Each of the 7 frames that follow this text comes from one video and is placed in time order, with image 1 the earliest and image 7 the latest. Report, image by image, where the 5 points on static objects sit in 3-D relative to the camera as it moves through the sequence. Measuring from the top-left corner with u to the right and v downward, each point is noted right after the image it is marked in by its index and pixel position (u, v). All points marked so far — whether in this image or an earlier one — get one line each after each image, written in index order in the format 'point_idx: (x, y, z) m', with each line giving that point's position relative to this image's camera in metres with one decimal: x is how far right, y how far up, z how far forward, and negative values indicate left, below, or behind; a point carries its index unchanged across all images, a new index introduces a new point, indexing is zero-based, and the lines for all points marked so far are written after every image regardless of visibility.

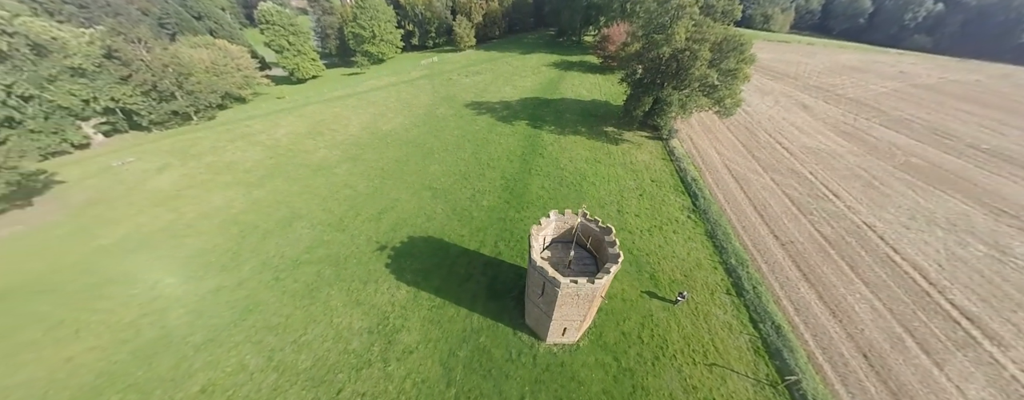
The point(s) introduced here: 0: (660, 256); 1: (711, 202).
0: (+8.7, -3.3, +15.7) m
1: (+14.1, -0.2, +19.0) m
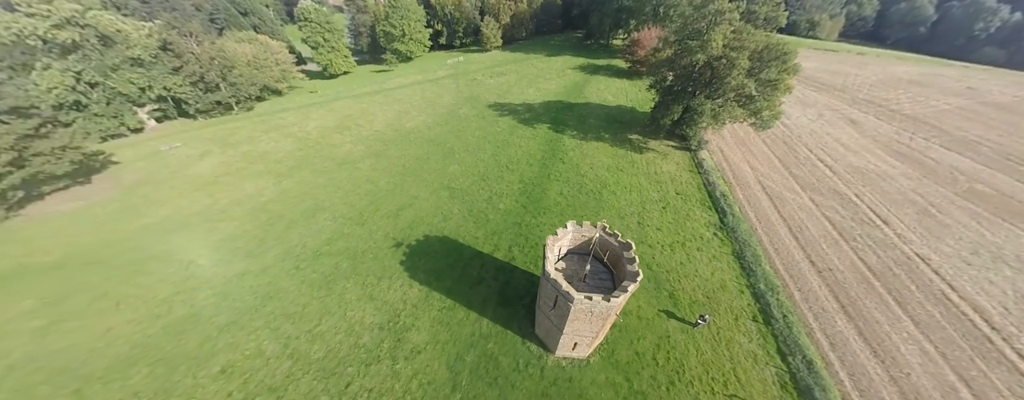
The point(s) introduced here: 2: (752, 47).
0: (+9.5, -4.1, +14.9) m
1: (+15.2, -1.4, +17.9) m
2: (+18.2, +11.3, +19.8) m
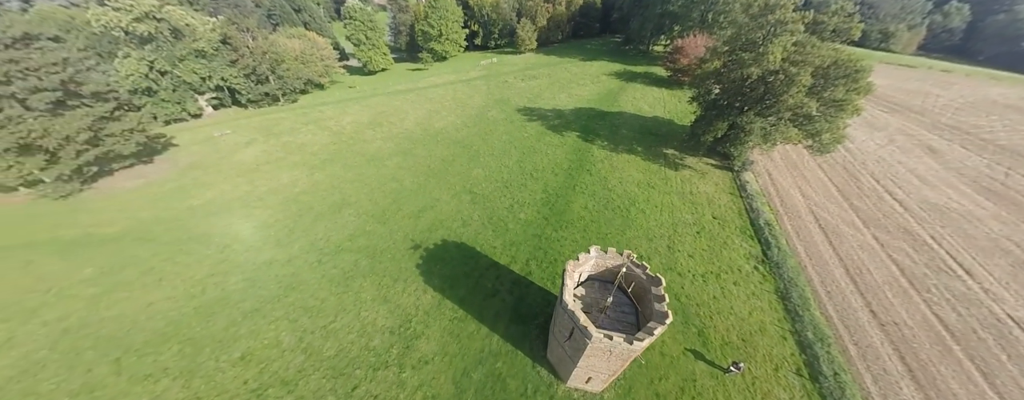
0: (+10.3, -5.6, +13.6) m
1: (+16.4, -3.3, +16.0) m
2: (+20.5, +9.1, +17.7) m
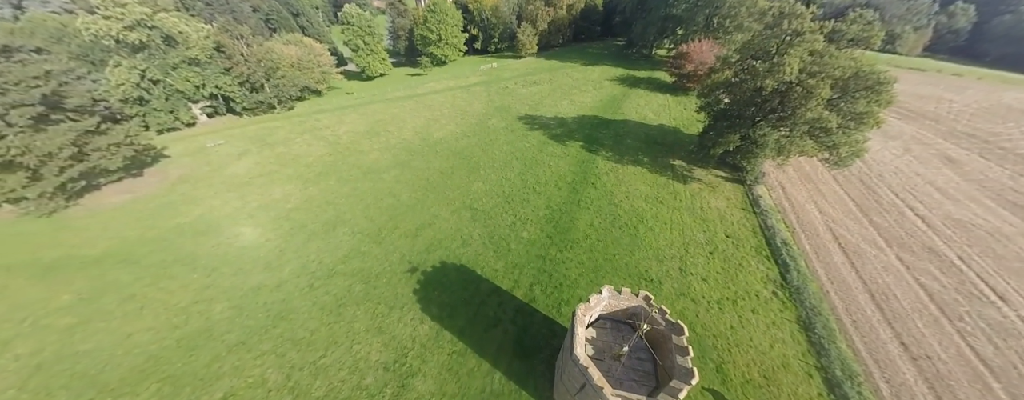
0: (+10.4, -6.7, +12.6) m
1: (+16.6, -4.5, +15.0) m
2: (+20.6, +7.9, +16.8) m
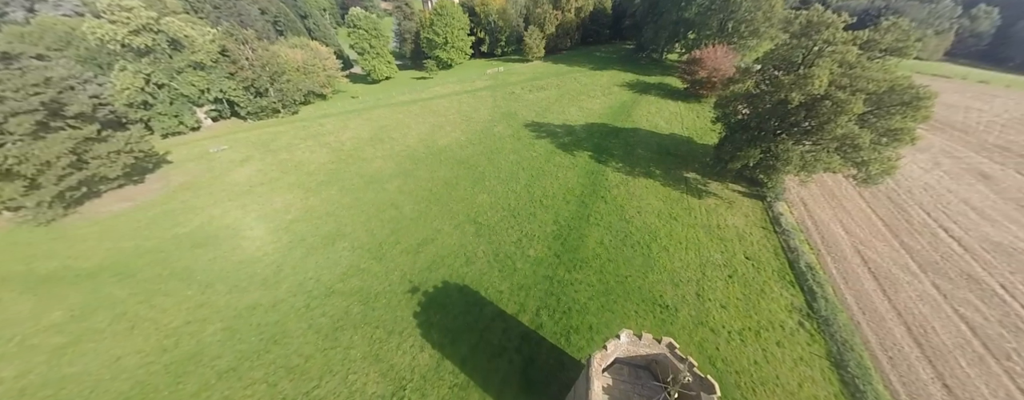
0: (+10.7, -7.9, +11.6) m
1: (+16.9, -5.7, +13.9) m
2: (+21.1, +6.7, +15.7) m
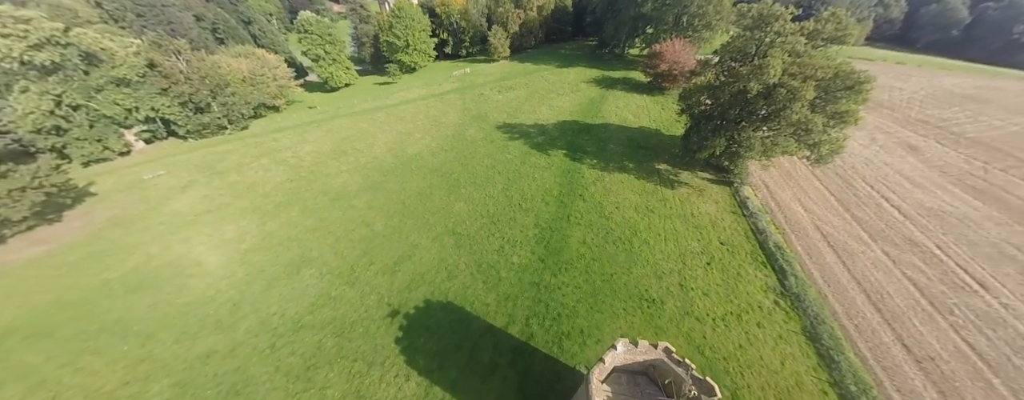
0: (+10.4, -7.4, +11.9) m
1: (+16.2, -4.7, +14.8) m
2: (+19.2, +8.0, +16.8) m
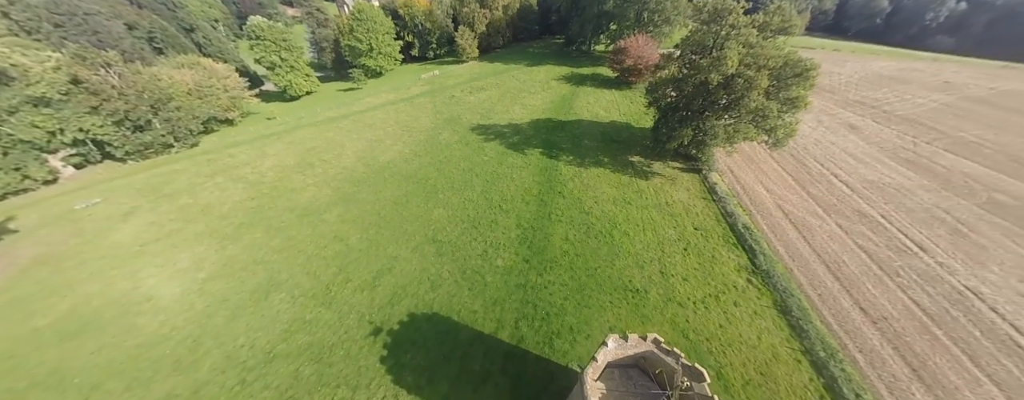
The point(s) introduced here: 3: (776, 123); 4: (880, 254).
0: (+10.0, -6.7, +12.5) m
1: (+15.4, -3.6, +15.7) m
2: (+17.2, +9.2, +17.9) m
3: (+18.5, +5.4, +18.6) m
4: (+22.4, -3.2, +16.2) m
